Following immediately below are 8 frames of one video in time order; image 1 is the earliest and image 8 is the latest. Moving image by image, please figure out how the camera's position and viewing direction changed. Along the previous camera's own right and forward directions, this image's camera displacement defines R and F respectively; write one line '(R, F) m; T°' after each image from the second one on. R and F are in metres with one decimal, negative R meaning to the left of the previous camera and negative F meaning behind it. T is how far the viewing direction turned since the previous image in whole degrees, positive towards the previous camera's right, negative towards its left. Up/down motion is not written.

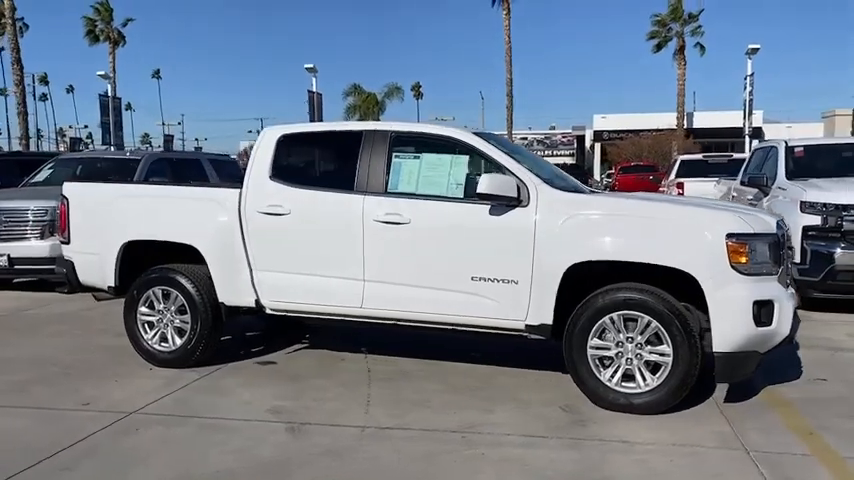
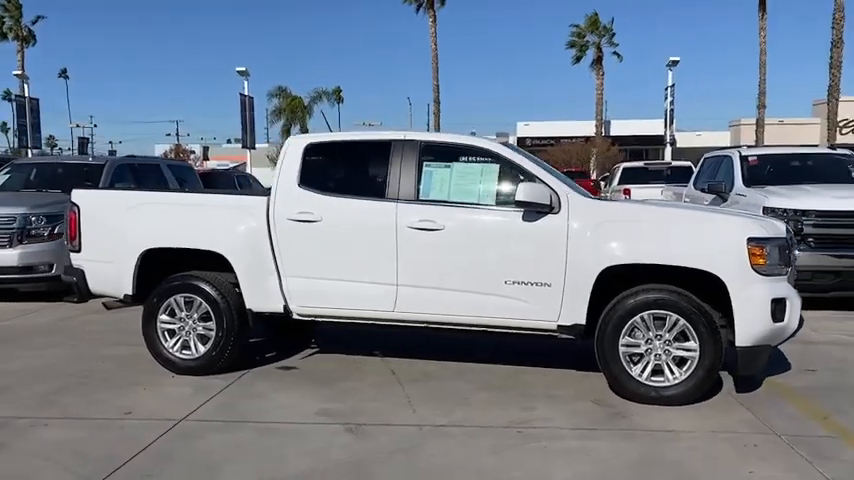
(-0.9, -0.2) m; +6°
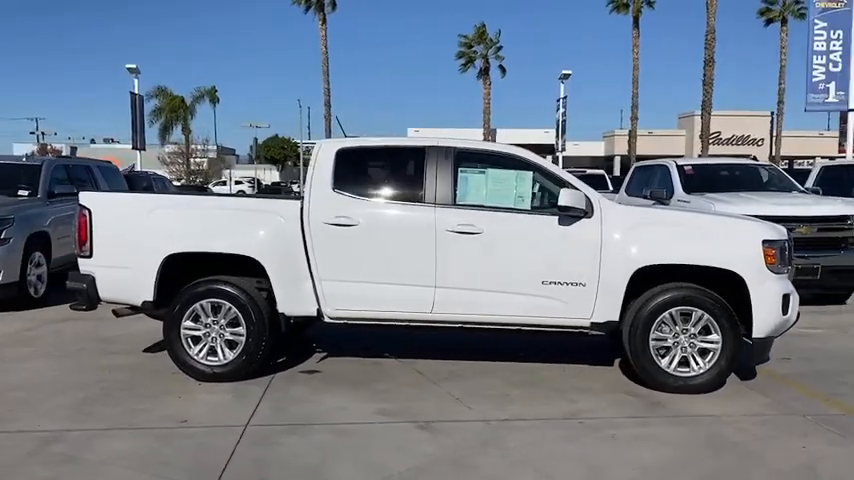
(-1.3, -0.1) m; +10°
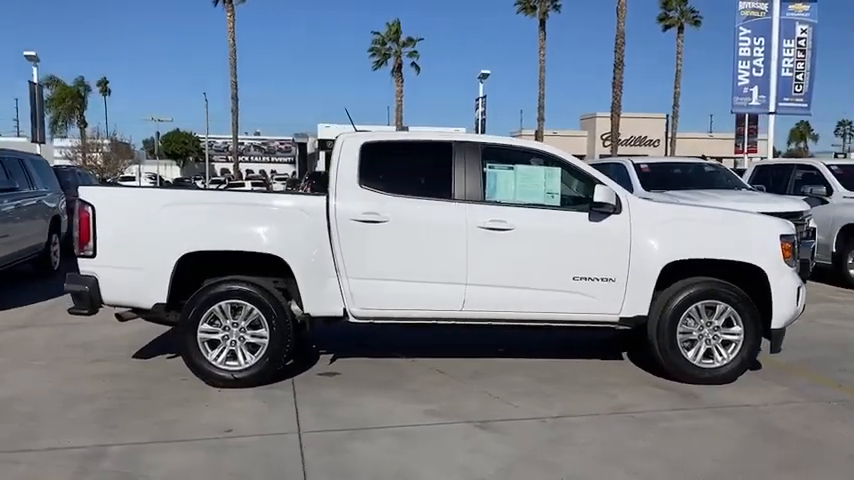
(-1.1, +0.2) m; +8°
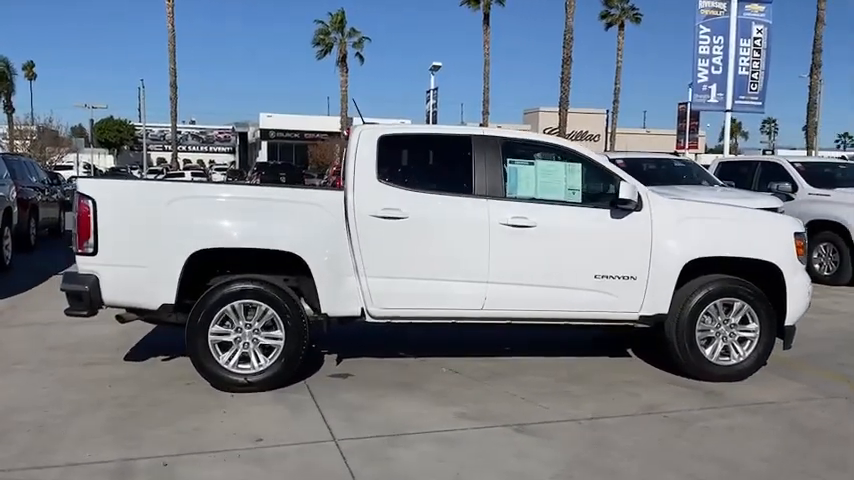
(-0.7, +0.2) m; +5°
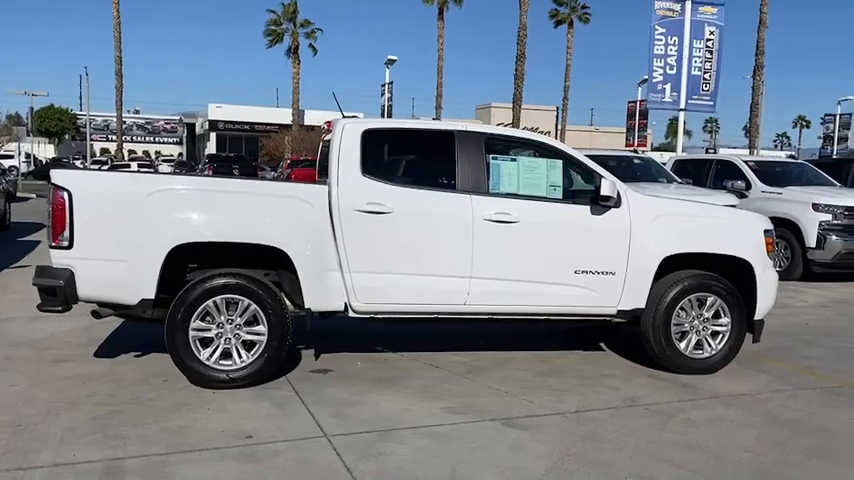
(-0.3, 0.0) m; +4°
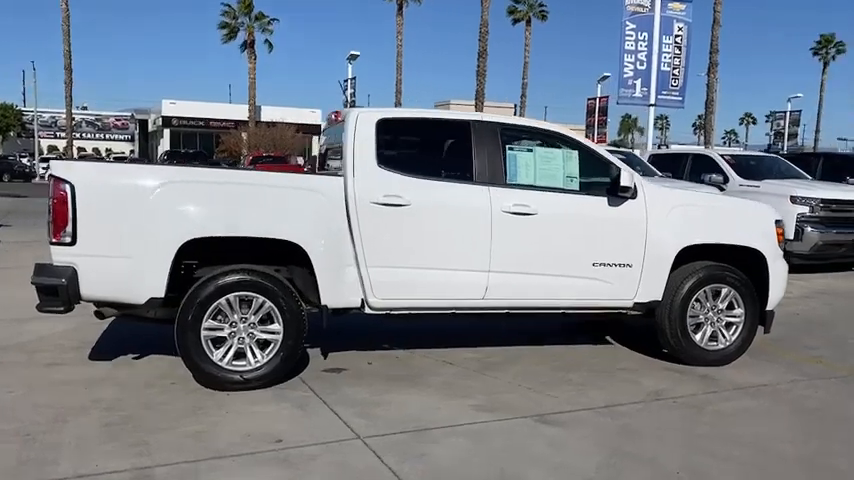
(-0.5, +0.2) m; +3°
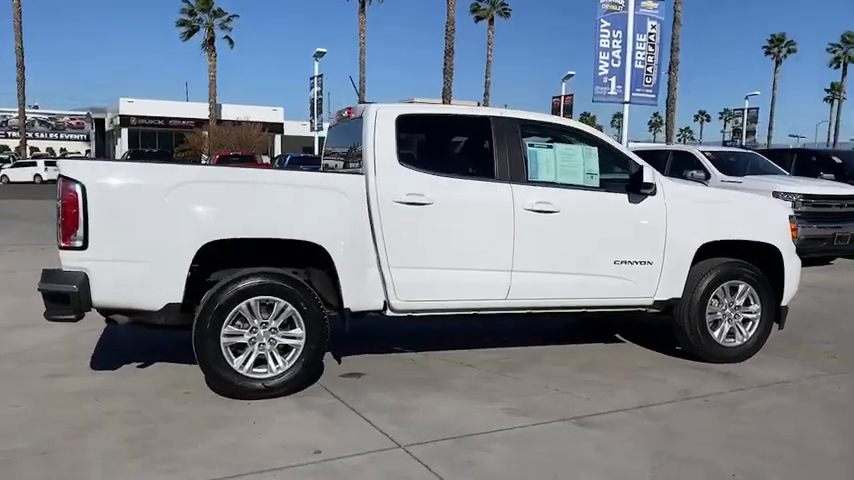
(-0.5, +0.2) m; +3°
